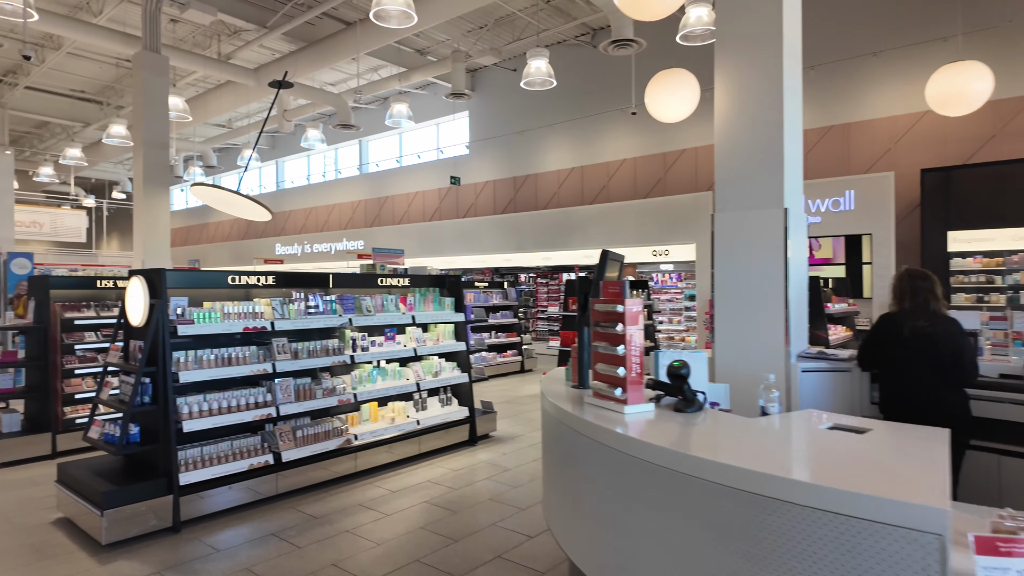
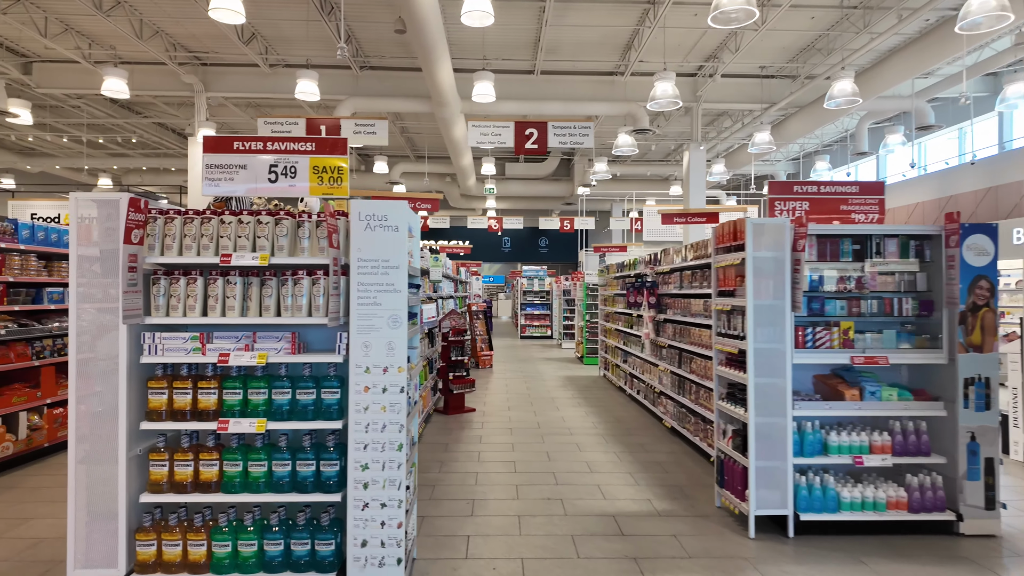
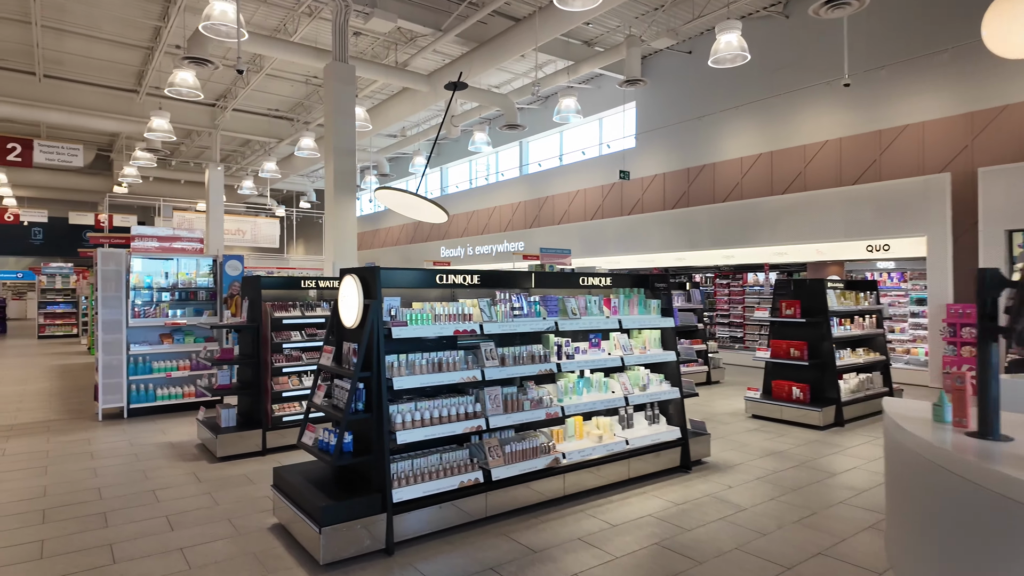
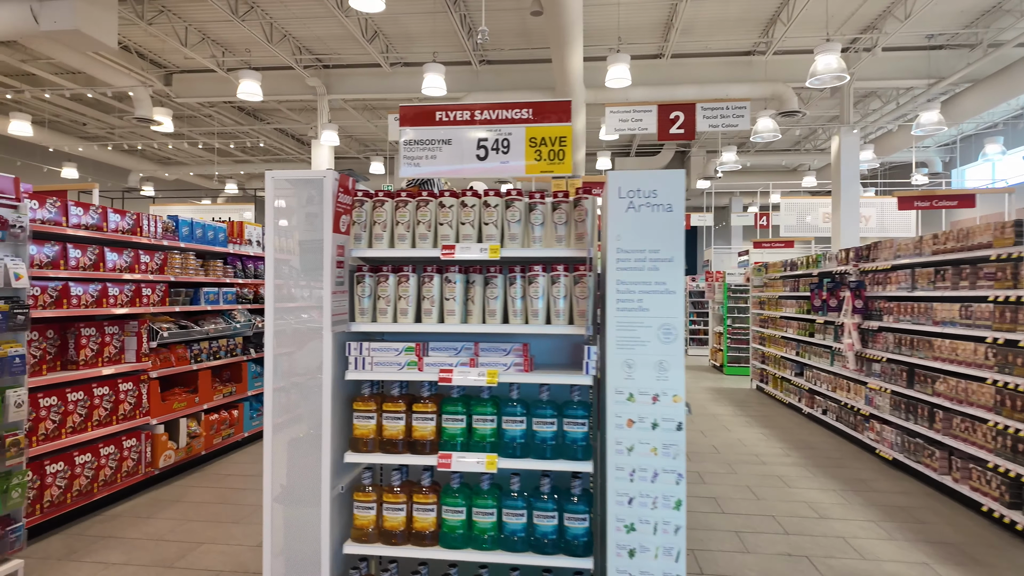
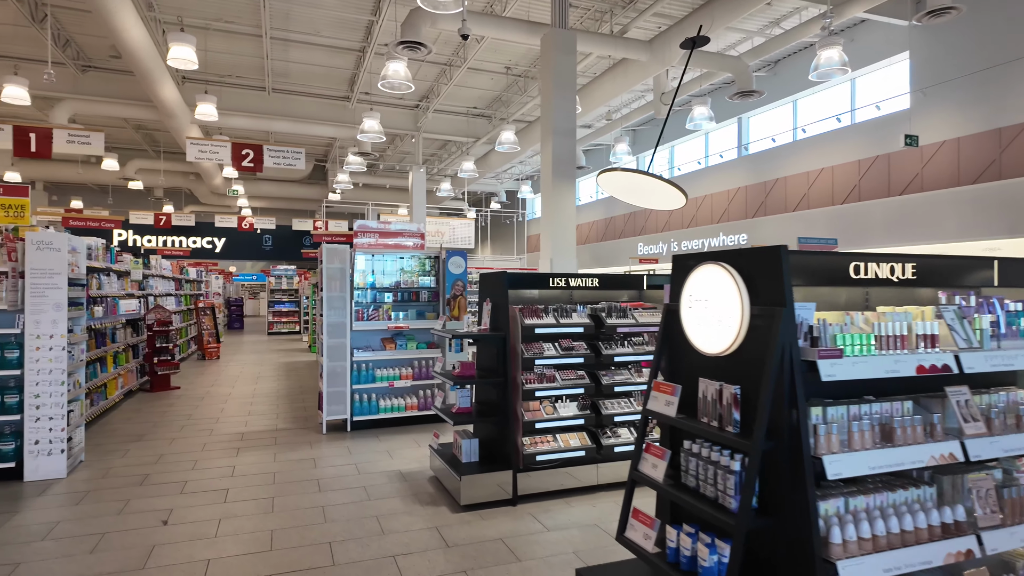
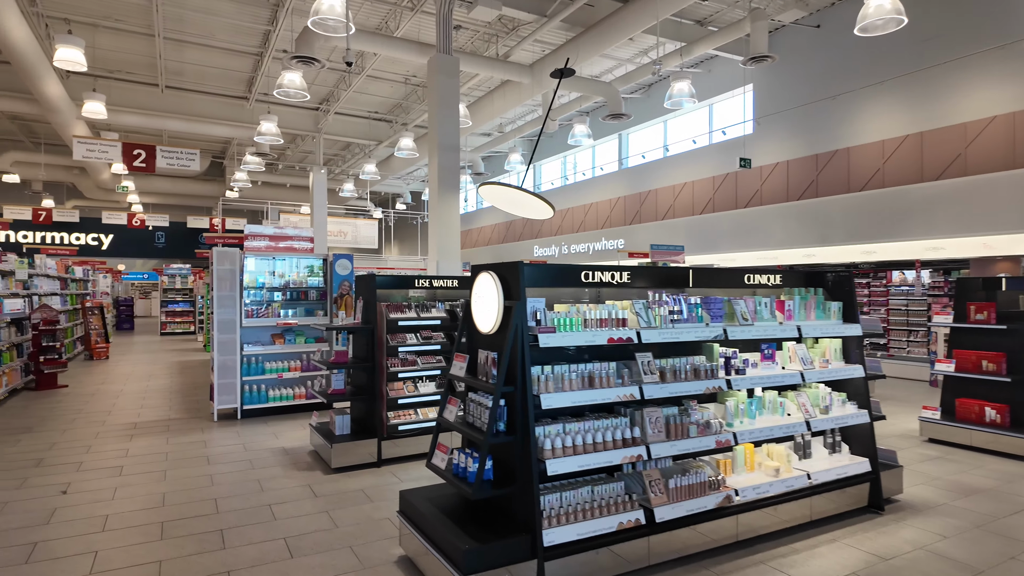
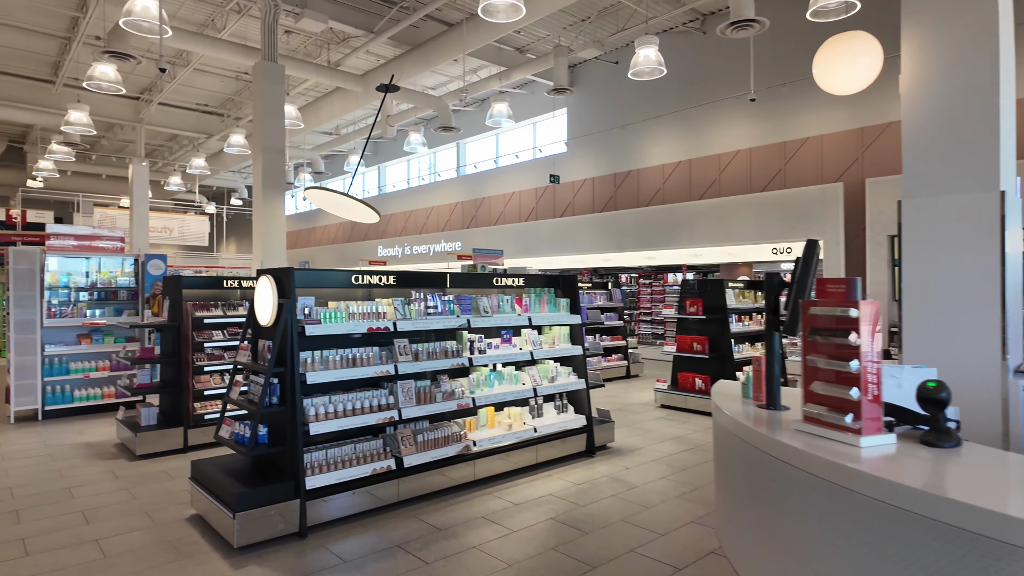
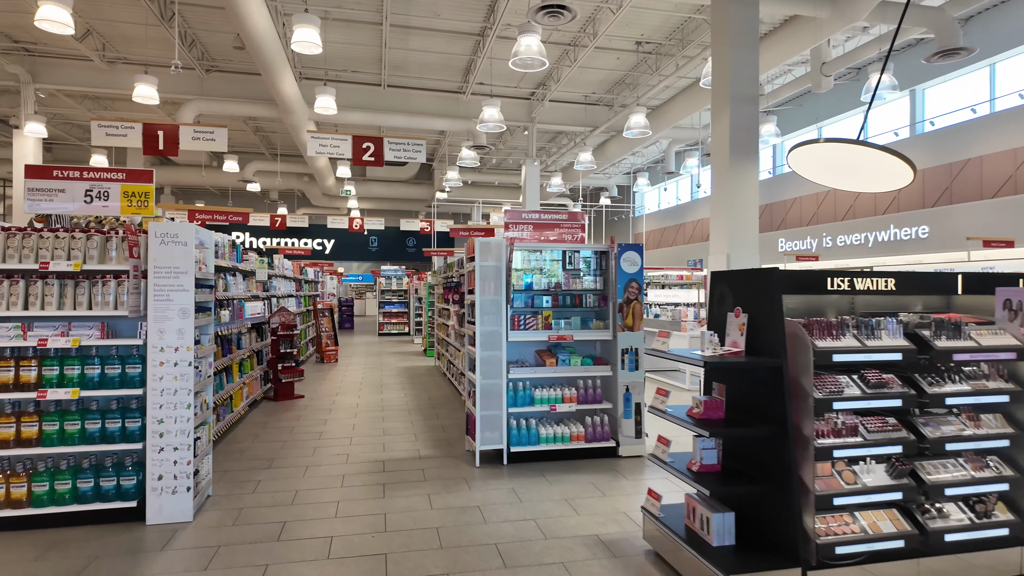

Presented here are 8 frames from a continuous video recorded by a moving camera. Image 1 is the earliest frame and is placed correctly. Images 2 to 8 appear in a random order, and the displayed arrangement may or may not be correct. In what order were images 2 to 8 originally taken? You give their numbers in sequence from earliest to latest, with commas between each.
7, 3, 6, 5, 8, 2, 4
